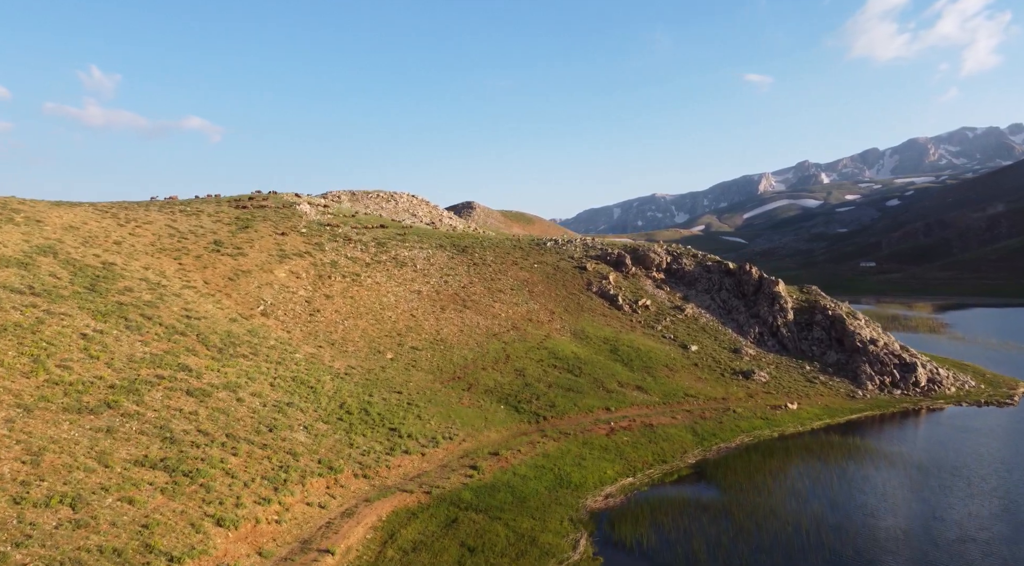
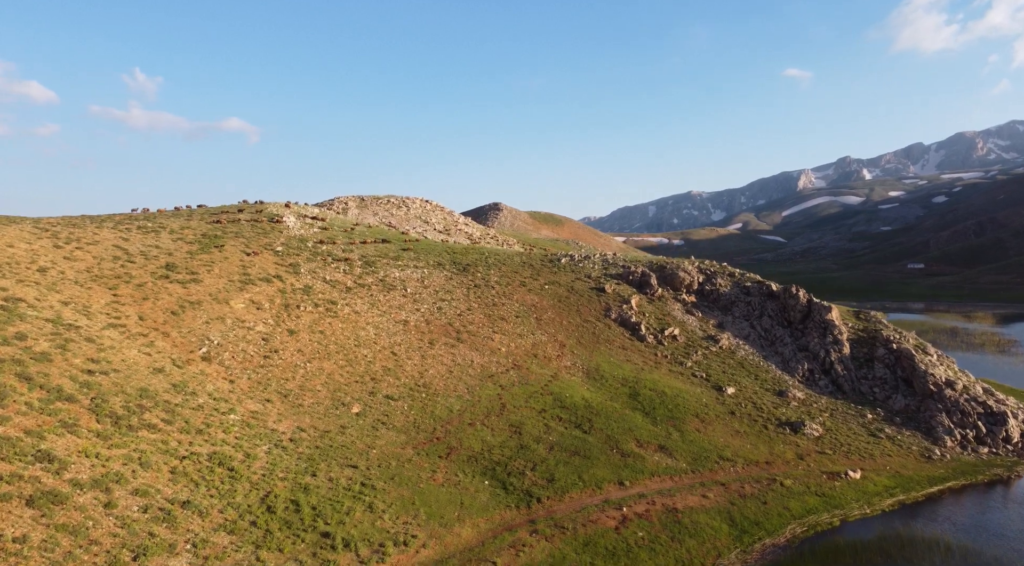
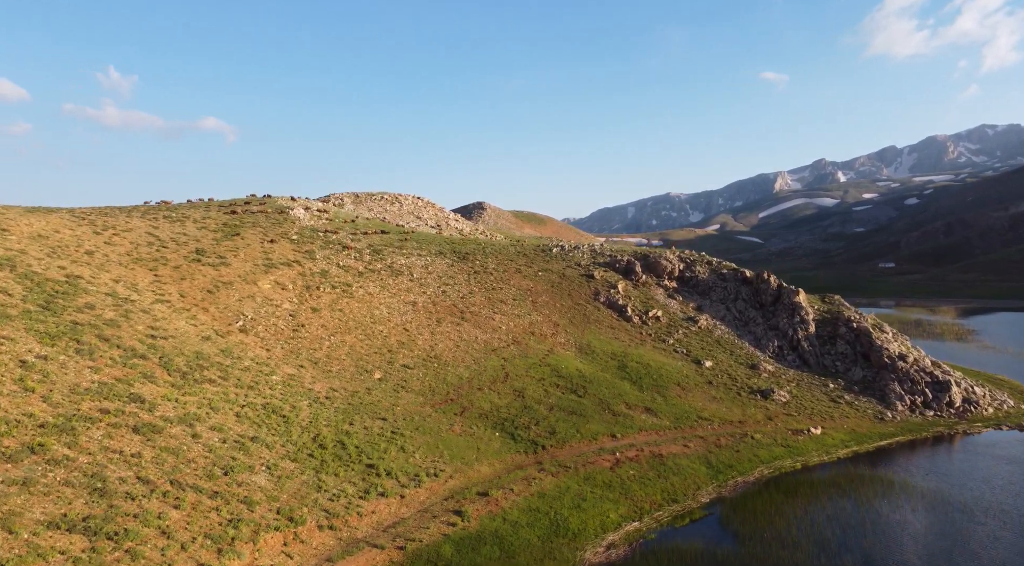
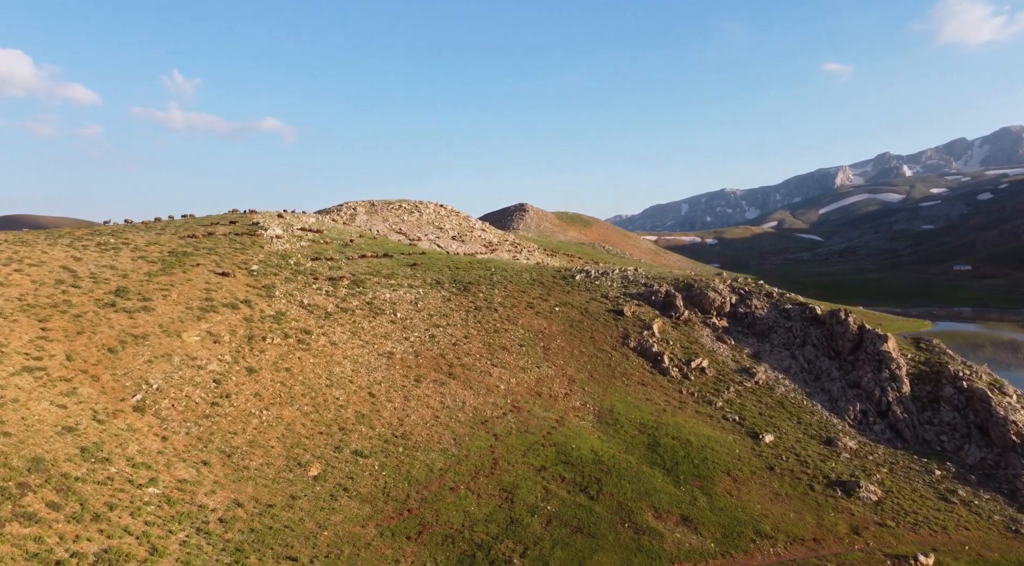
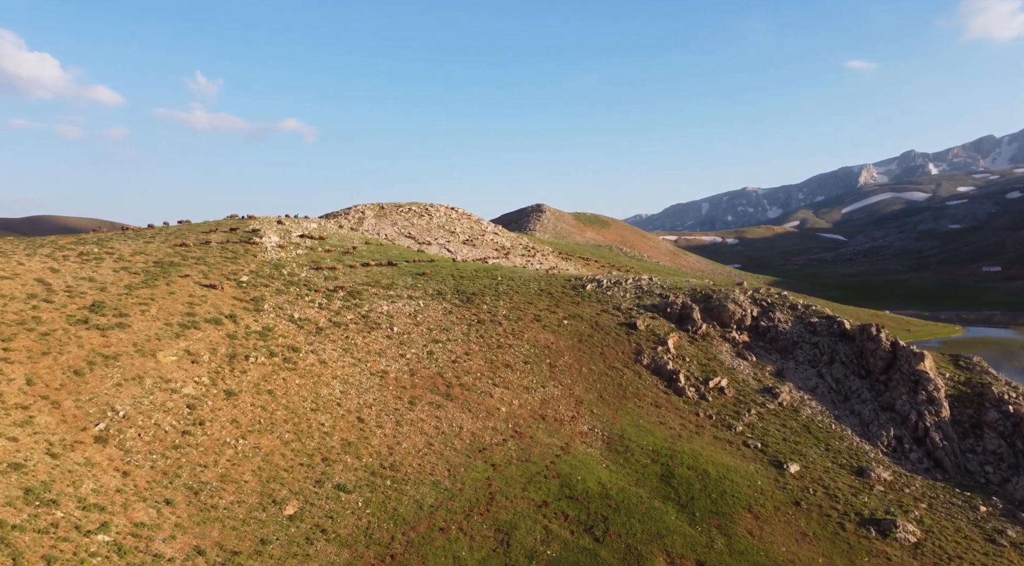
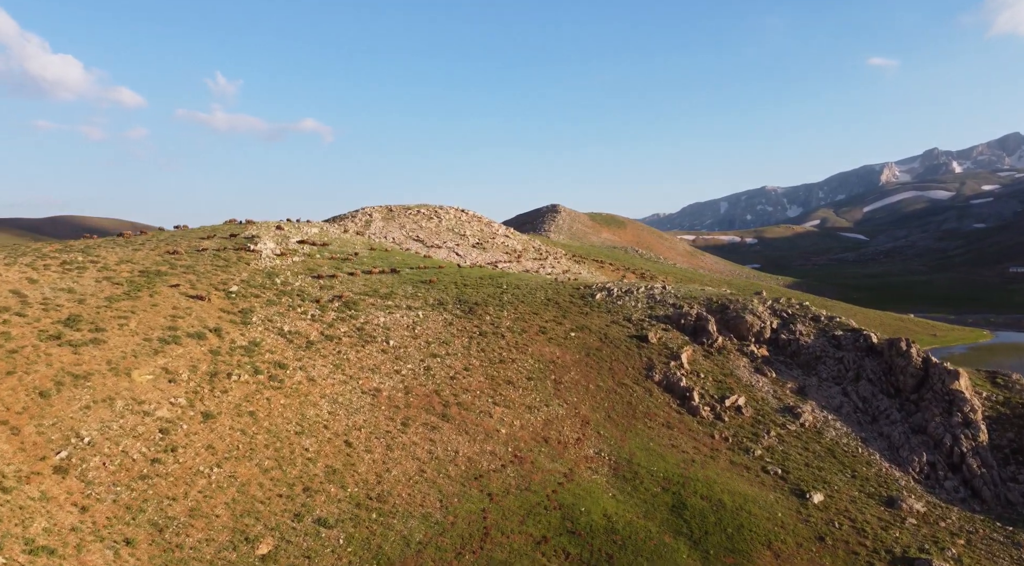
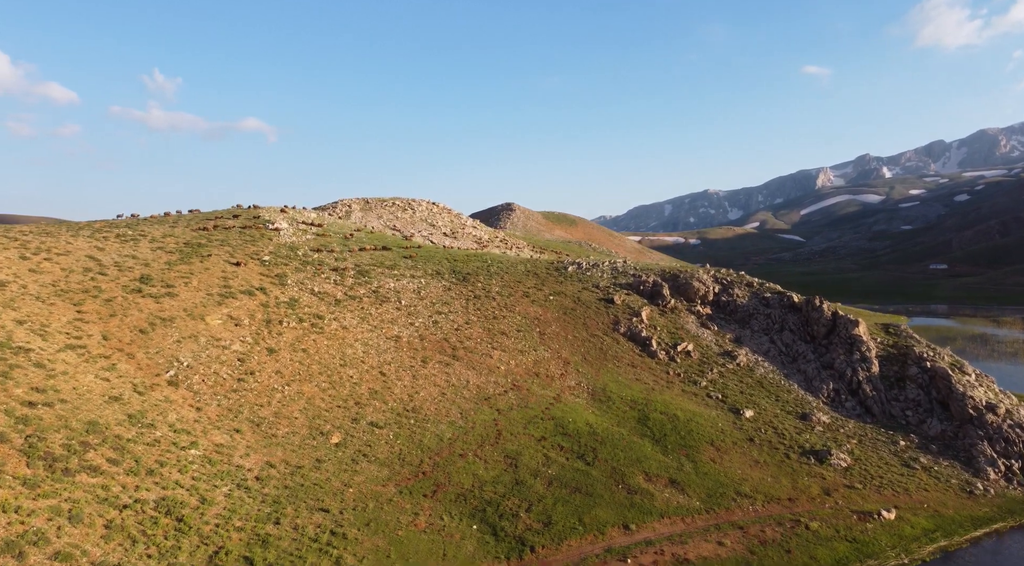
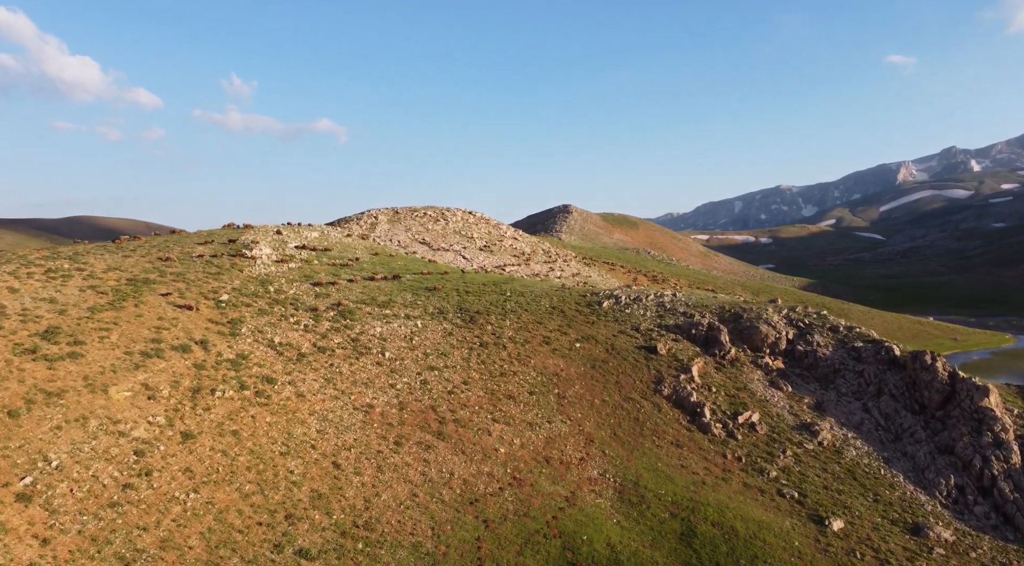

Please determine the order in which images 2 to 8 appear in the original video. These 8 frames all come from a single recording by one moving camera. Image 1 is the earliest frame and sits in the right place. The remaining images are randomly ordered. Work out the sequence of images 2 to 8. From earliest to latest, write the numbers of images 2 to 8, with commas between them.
3, 2, 7, 4, 5, 6, 8
